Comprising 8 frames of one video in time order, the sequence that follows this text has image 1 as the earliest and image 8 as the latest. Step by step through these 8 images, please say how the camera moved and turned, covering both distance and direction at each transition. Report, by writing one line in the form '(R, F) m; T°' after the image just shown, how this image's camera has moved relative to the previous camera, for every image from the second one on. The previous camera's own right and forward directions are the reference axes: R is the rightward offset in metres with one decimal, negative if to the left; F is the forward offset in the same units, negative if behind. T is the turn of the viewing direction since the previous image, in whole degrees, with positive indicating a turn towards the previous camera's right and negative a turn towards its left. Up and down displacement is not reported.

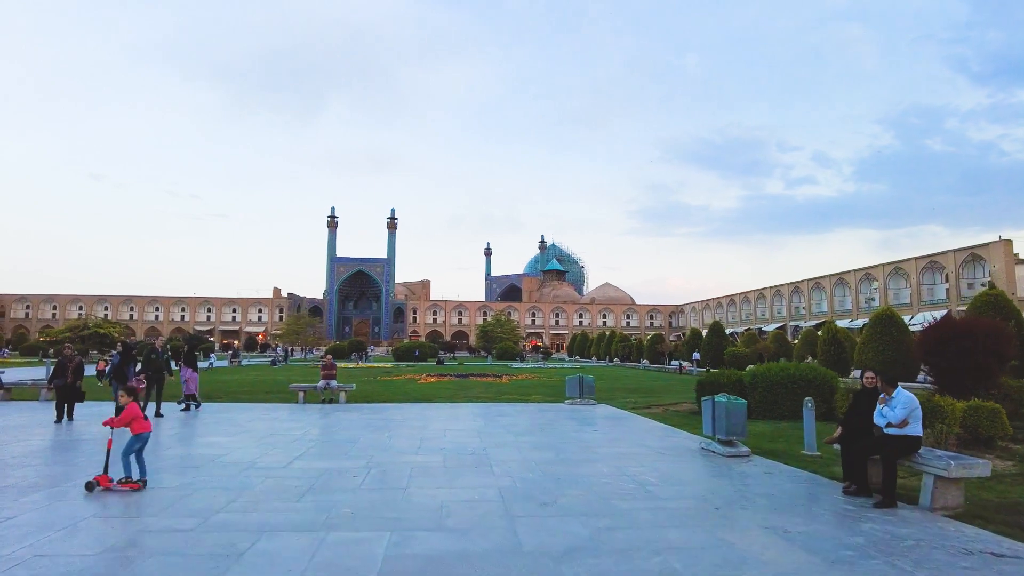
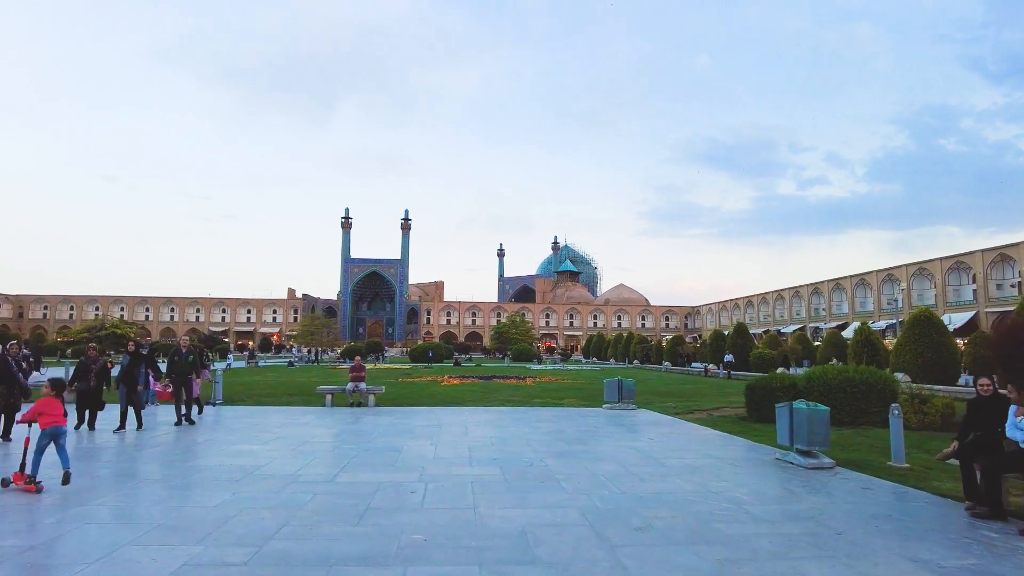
(-0.4, +0.5) m; -1°
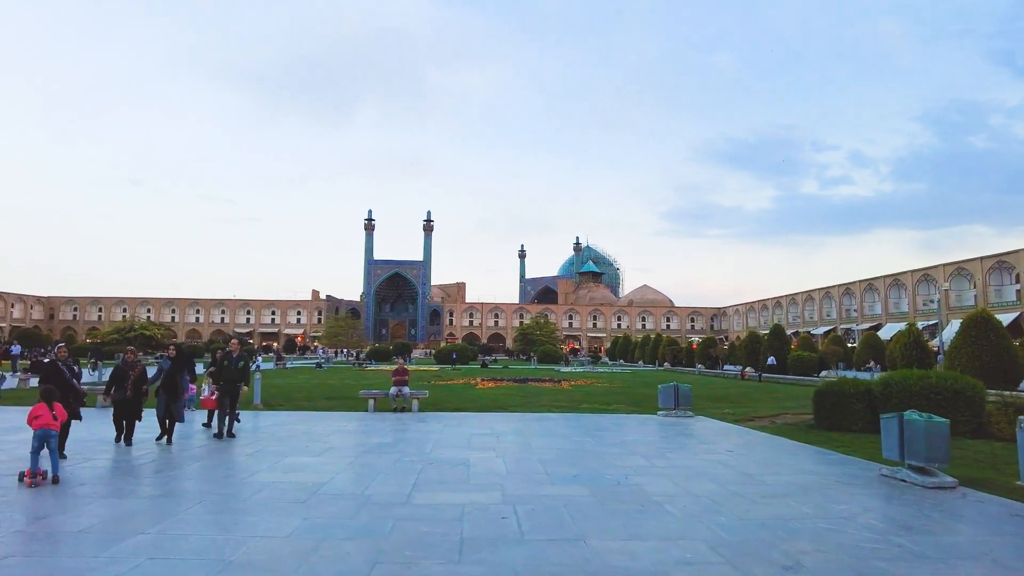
(-0.5, +0.5) m; -2°
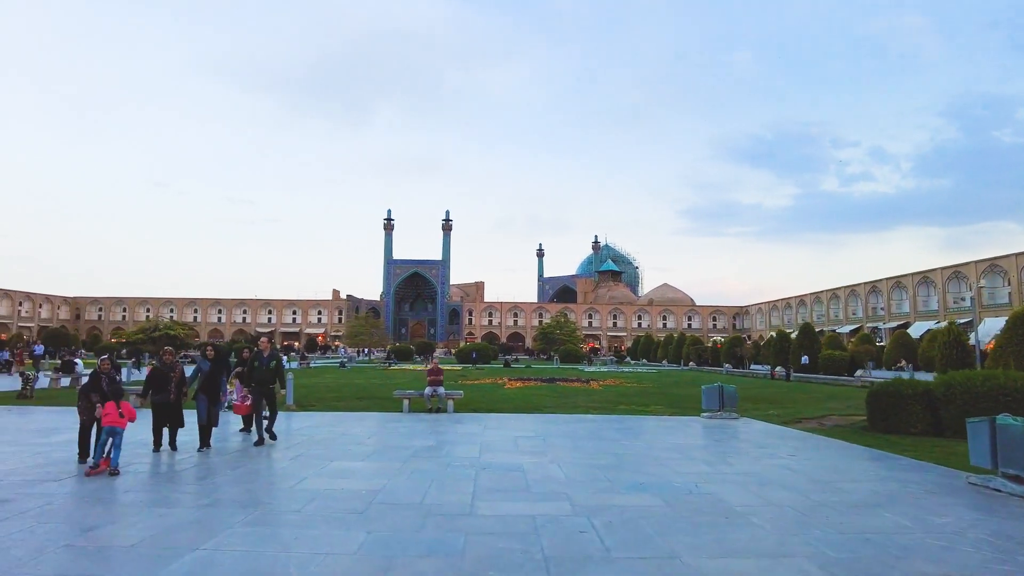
(-0.3, +0.3) m; -1°
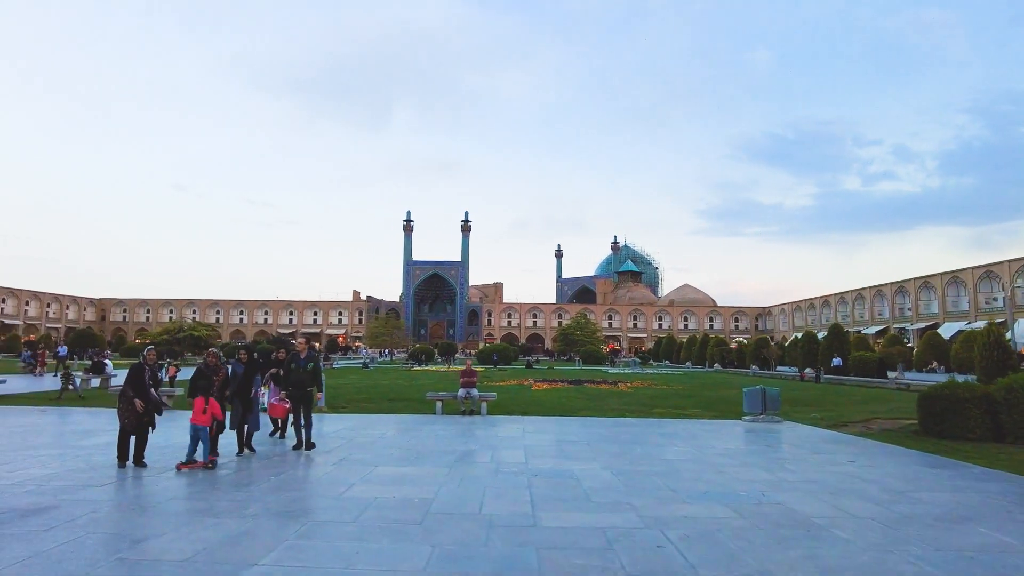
(-0.3, +0.2) m; -2°
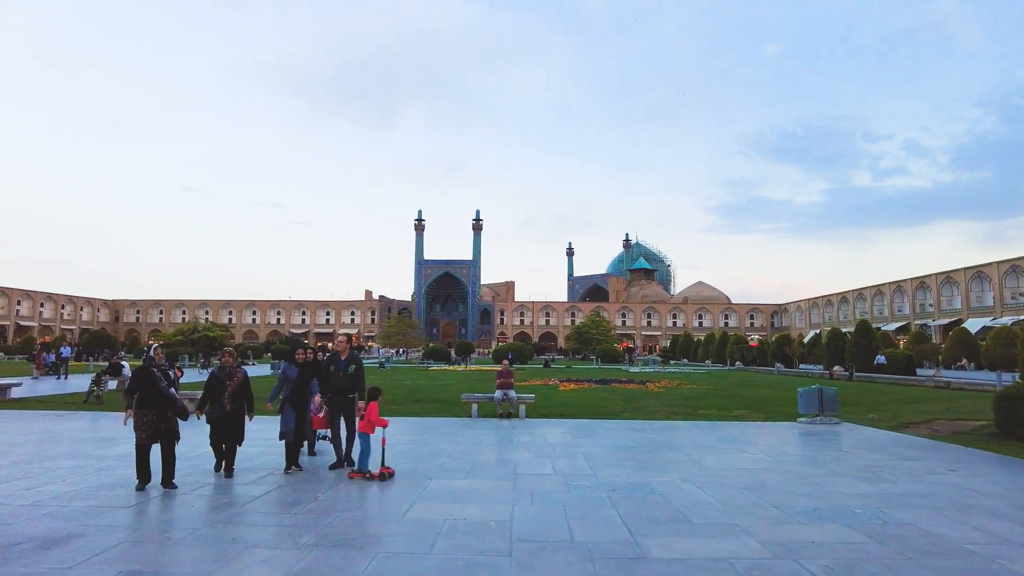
(-0.4, +0.5) m; -1°
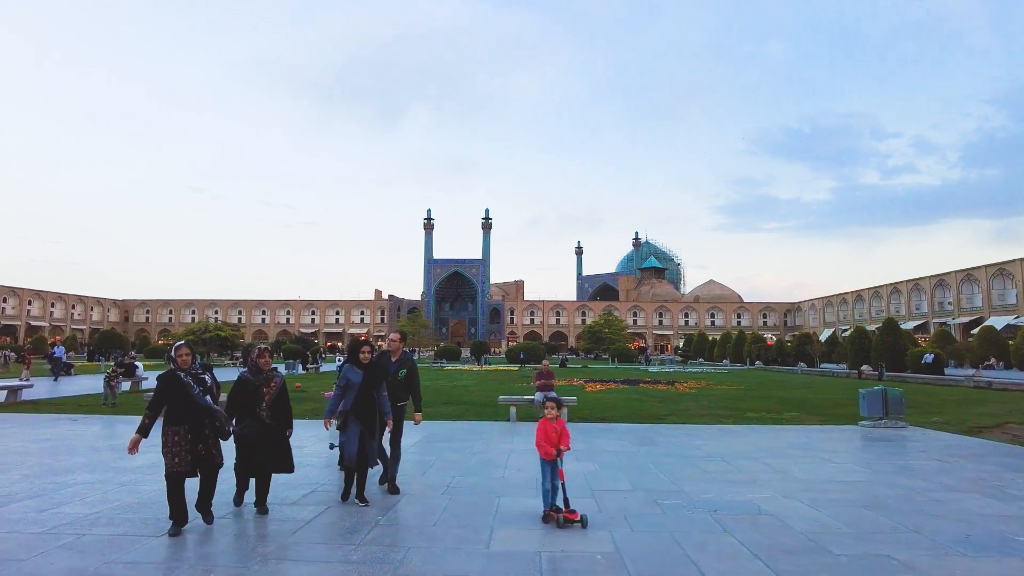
(-0.5, +0.6) m; -1°
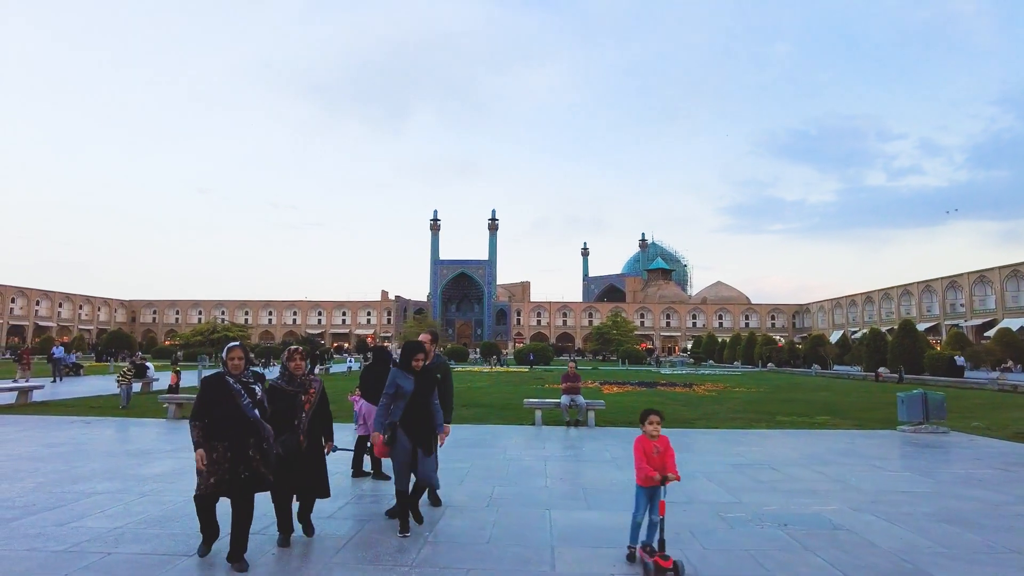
(-0.3, +0.3) m; 0°
